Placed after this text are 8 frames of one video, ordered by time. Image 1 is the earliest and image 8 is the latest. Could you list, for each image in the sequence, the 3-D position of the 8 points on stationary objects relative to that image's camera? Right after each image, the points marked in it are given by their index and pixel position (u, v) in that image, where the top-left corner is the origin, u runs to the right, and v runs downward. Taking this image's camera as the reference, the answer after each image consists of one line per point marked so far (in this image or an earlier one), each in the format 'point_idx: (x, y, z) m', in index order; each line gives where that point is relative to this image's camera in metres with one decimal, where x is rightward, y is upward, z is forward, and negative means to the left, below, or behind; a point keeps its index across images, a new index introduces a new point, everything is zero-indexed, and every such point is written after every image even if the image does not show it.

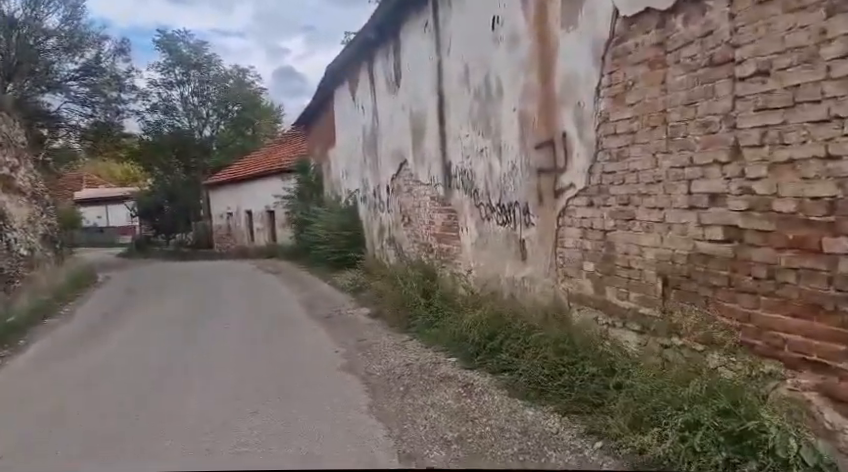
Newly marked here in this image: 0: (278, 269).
0: (-4.2, -0.9, +16.5) m
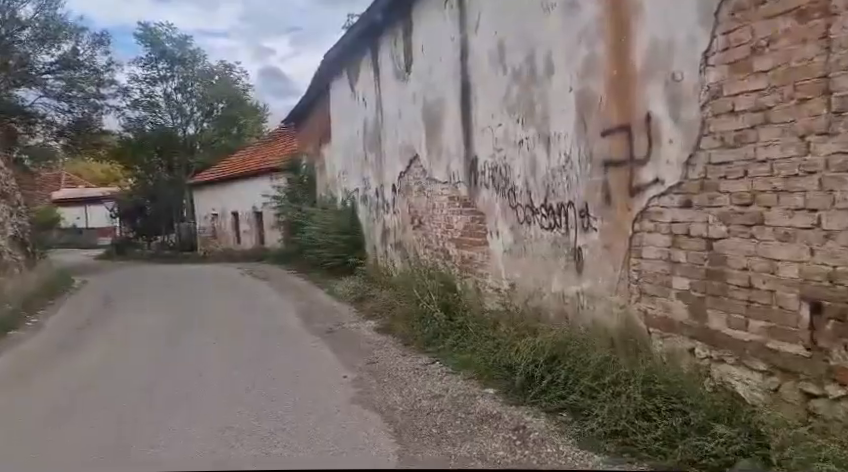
0: (-4.2, -1.0, +15.4) m
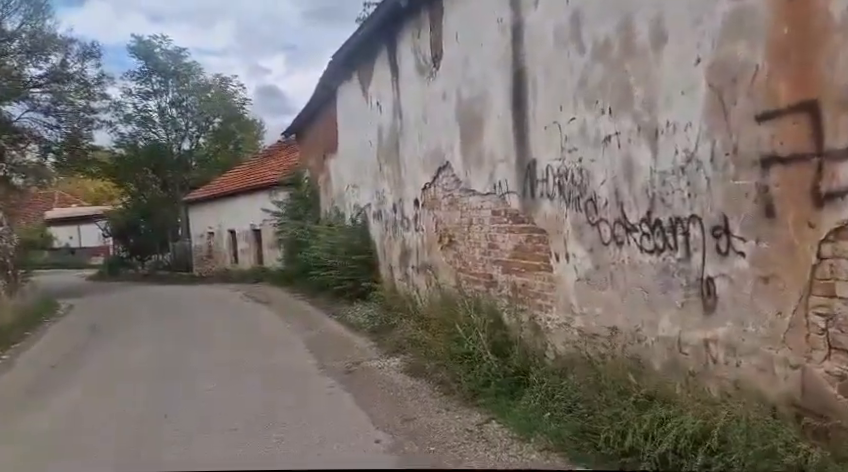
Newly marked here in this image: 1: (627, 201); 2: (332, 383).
0: (-3.8, -1.5, +14.1) m
1: (+1.4, +0.2, +4.0) m
2: (-1.0, -1.6, +6.4) m
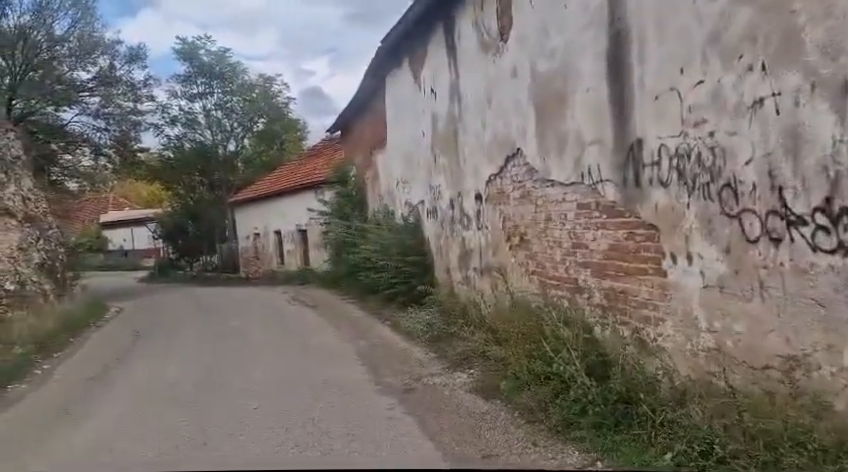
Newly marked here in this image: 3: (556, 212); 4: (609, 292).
0: (-2.5, -1.5, +13.5) m
1: (+1.9, +0.3, +3.0) m
2: (-0.3, -1.6, +5.6) m
3: (+1.3, +0.2, +5.6) m
4: (+1.5, -0.5, +4.7) m
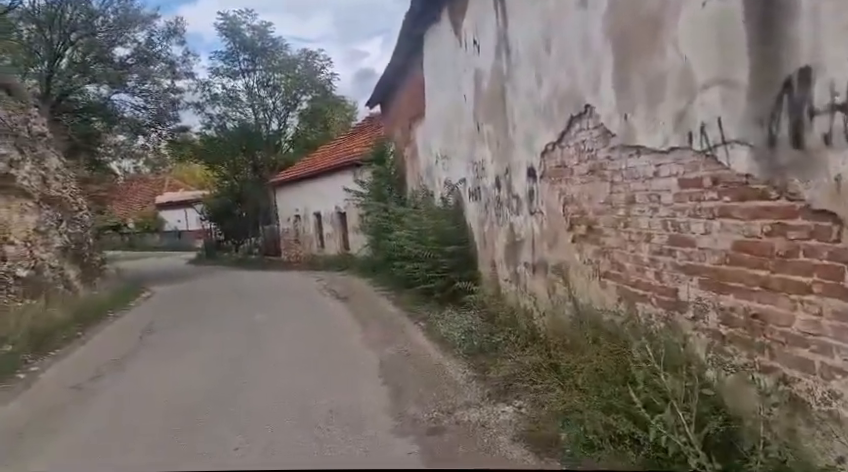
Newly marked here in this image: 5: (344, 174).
0: (-1.6, -1.2, +12.2) m
1: (+1.9, +0.3, +1.3) m
2: (-0.1, -1.6, +4.1) m
3: (+1.5, +0.3, +3.9) m
4: (+1.7, -0.4, +3.1) m
5: (-2.8, +2.1, +19.7) m
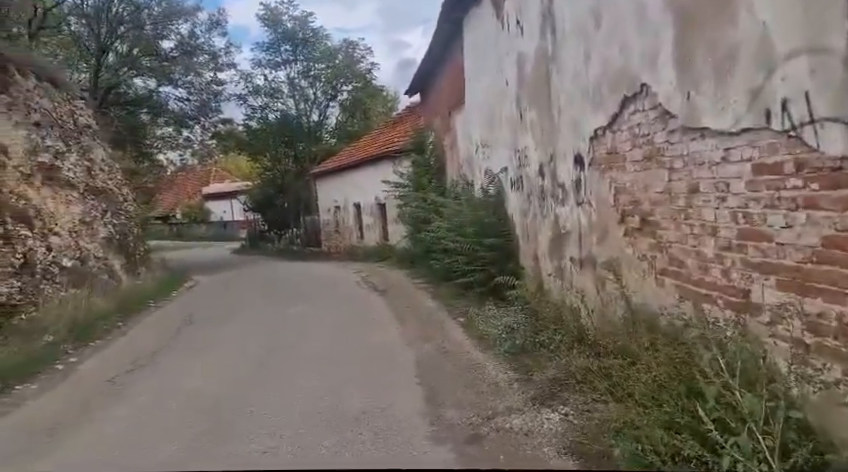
0: (-0.8, -1.0, +12.0) m
1: (+1.9, +0.3, +0.8) m
2: (+0.1, -1.5, +3.8) m
3: (+1.7, +0.3, +3.5) m
4: (+1.8, -0.4, +2.7) m
5: (-1.4, +2.5, +19.5) m
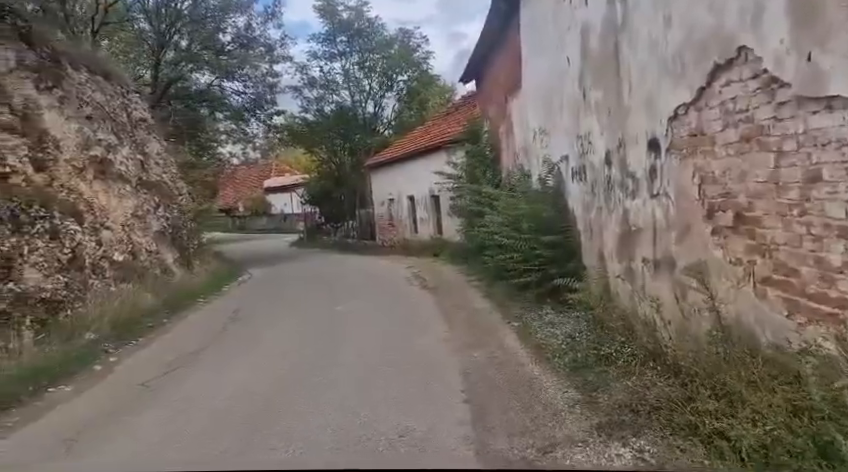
0: (+0.3, -0.9, +11.4) m
1: (+1.8, +0.2, 0.0) m
2: (+0.4, -1.5, +3.2) m
3: (+1.9, +0.3, +2.7) m
4: (+2.0, -0.4, +1.8) m
5: (+0.4, +2.7, +18.9) m
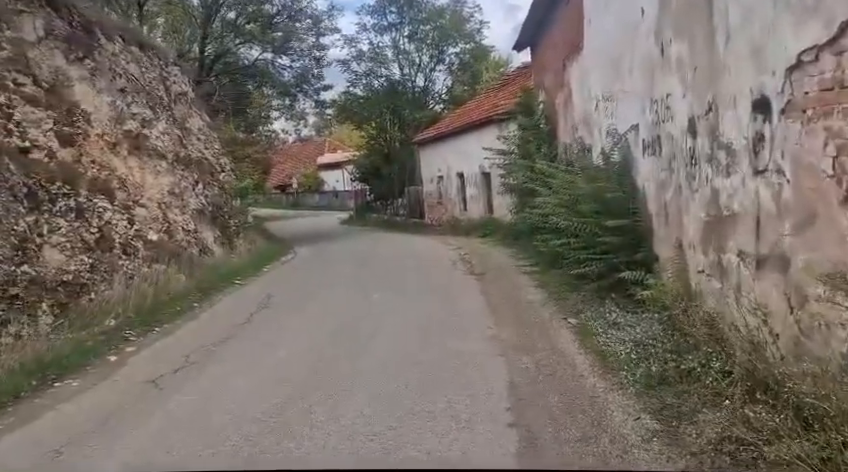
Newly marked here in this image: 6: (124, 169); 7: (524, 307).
0: (+1.1, -0.5, +10.5) m
1: (+1.7, +0.1, -1.0) m
2: (+0.5, -1.5, +2.3) m
3: (+2.0, +0.3, +1.6) m
4: (+1.9, -0.5, +0.8) m
5: (+2.0, +3.3, +17.8) m
6: (-5.1, +1.1, +9.6) m
7: (+1.2, -0.9, +6.9) m
